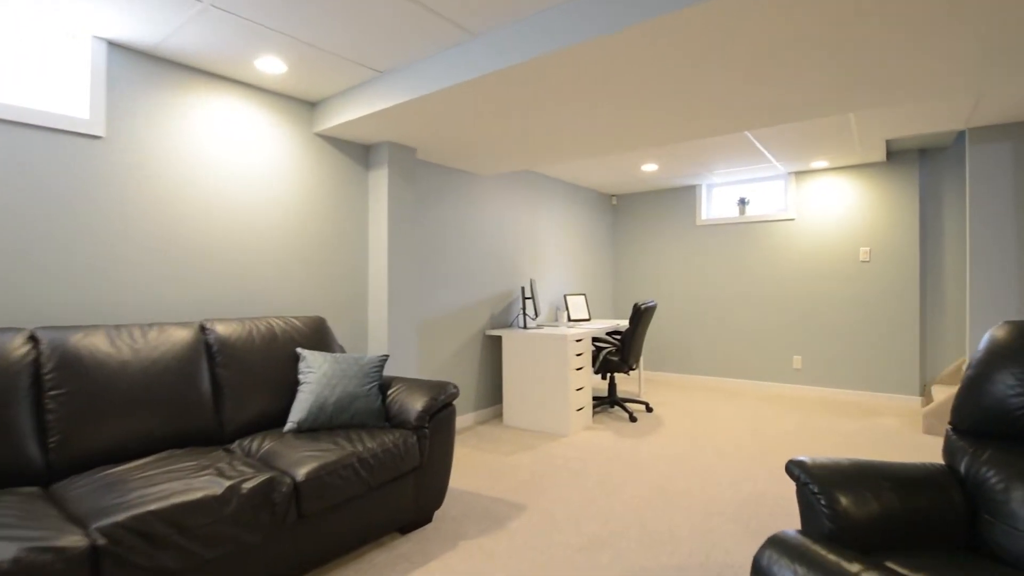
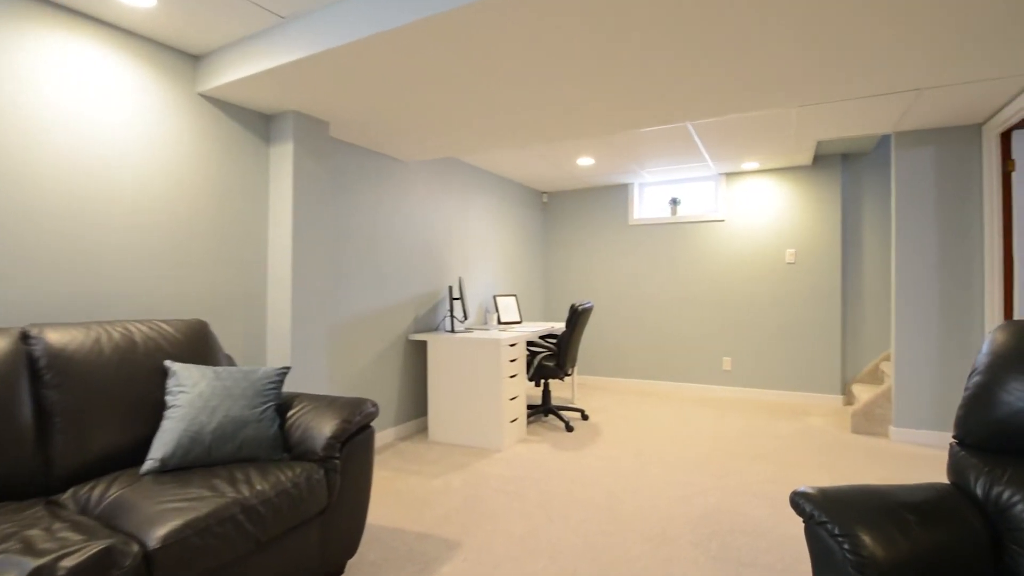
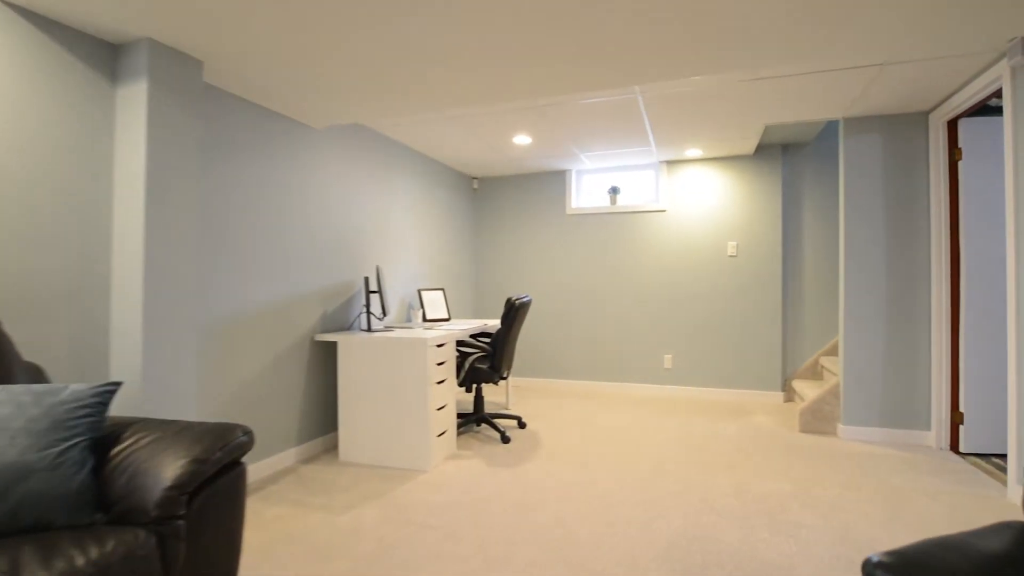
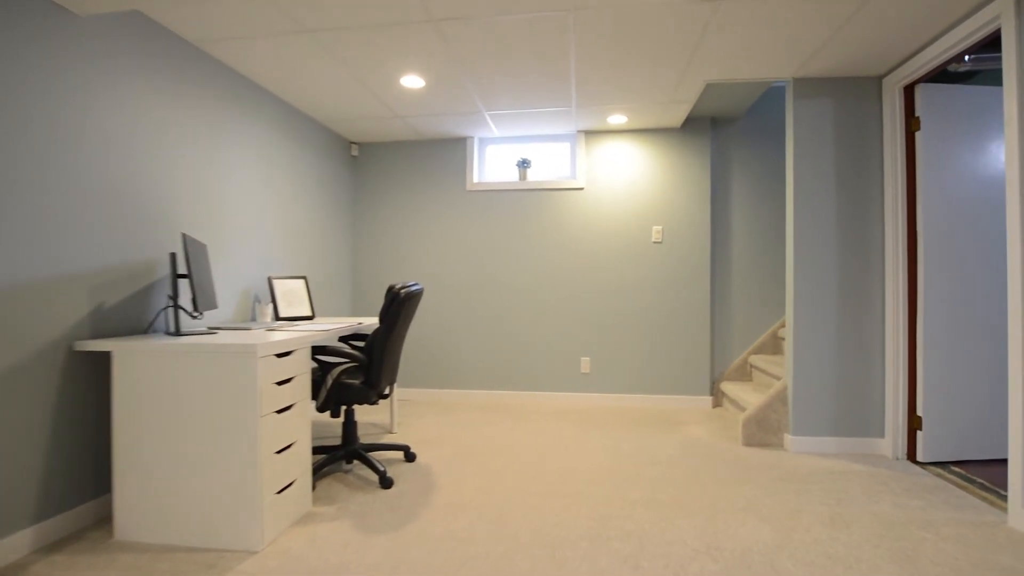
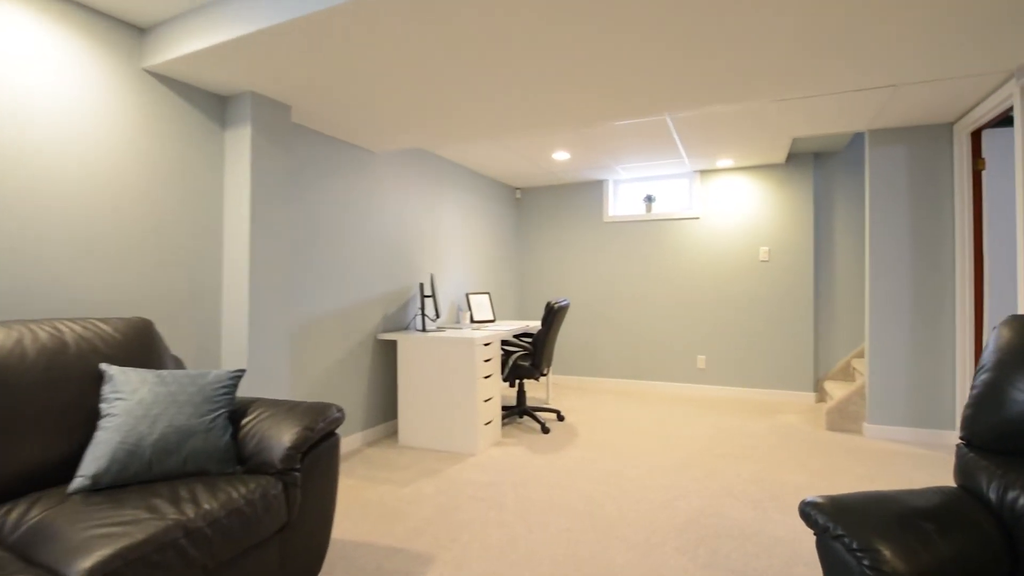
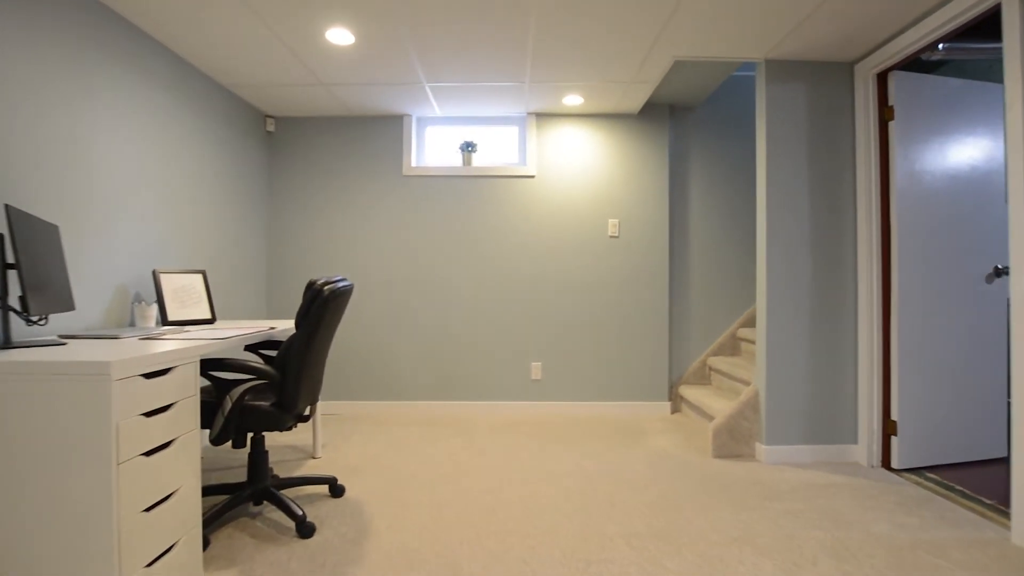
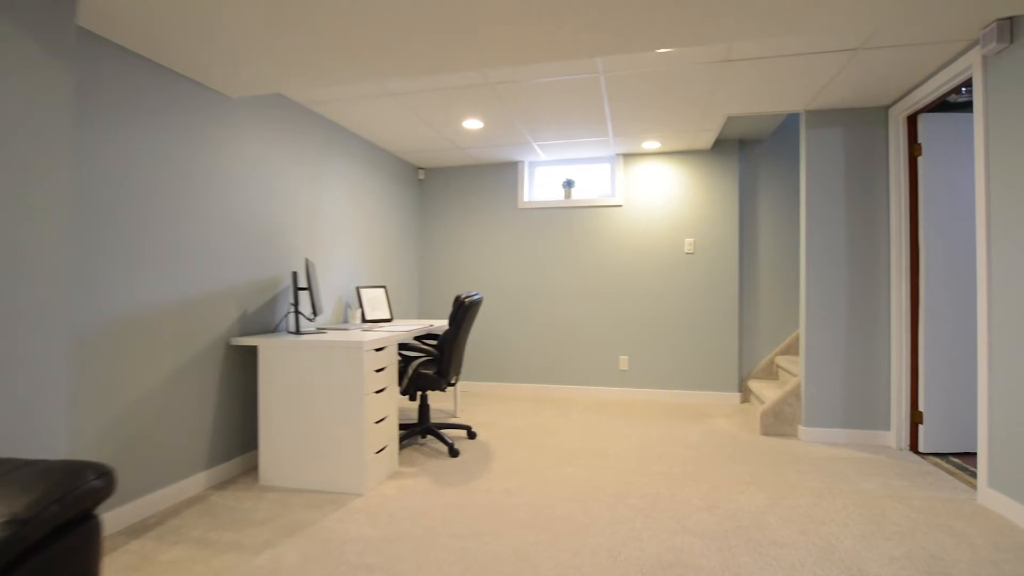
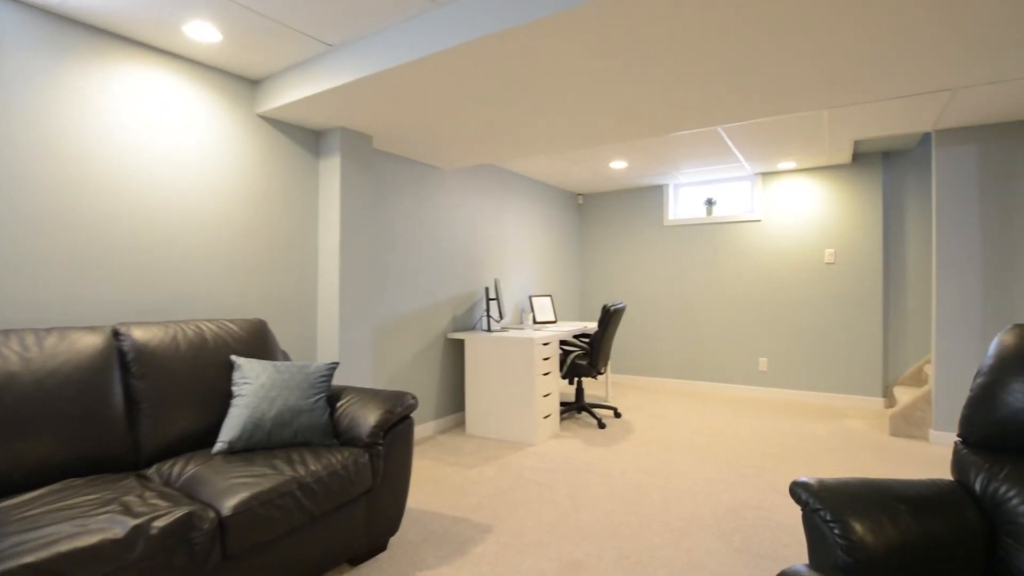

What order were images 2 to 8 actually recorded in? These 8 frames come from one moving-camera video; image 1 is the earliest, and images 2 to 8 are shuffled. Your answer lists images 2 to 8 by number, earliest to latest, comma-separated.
8, 2, 5, 3, 7, 4, 6
